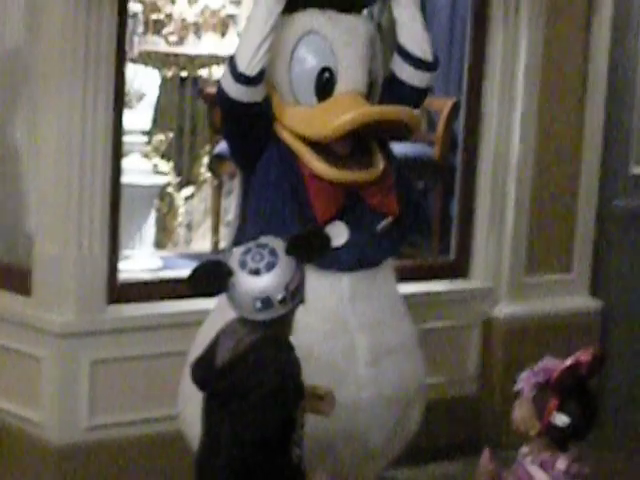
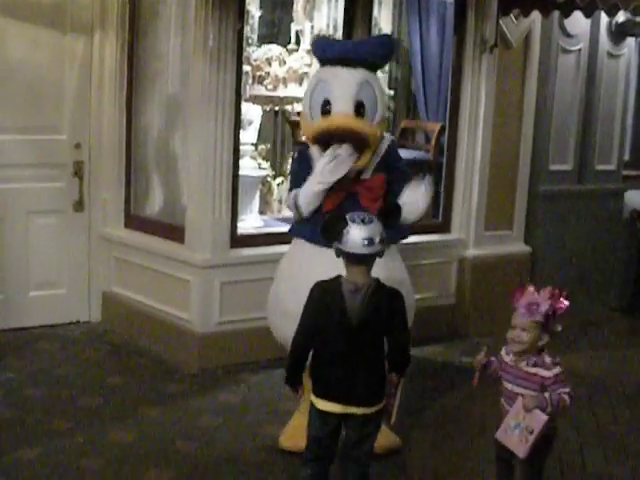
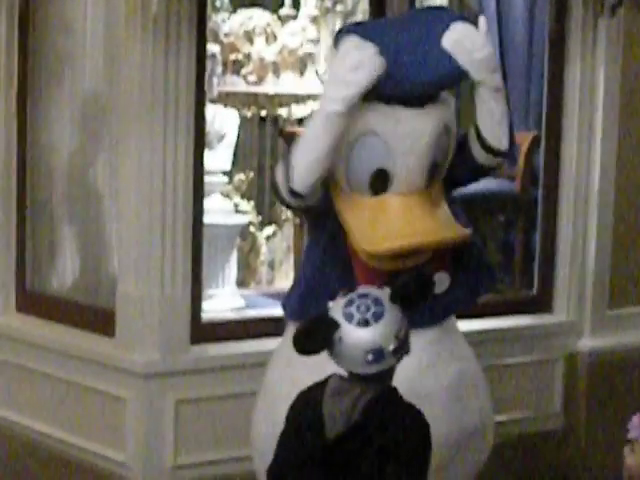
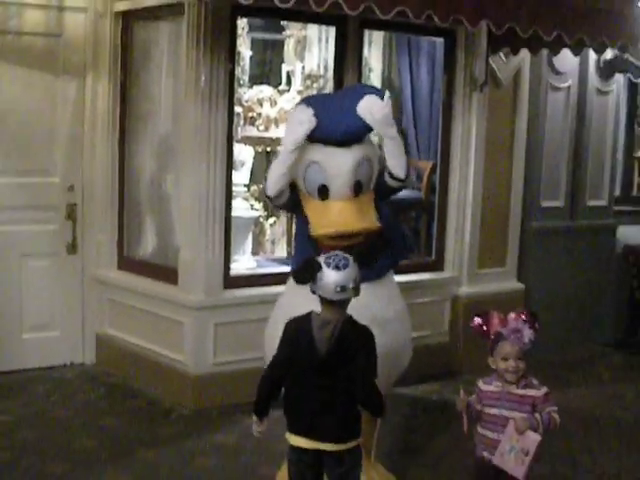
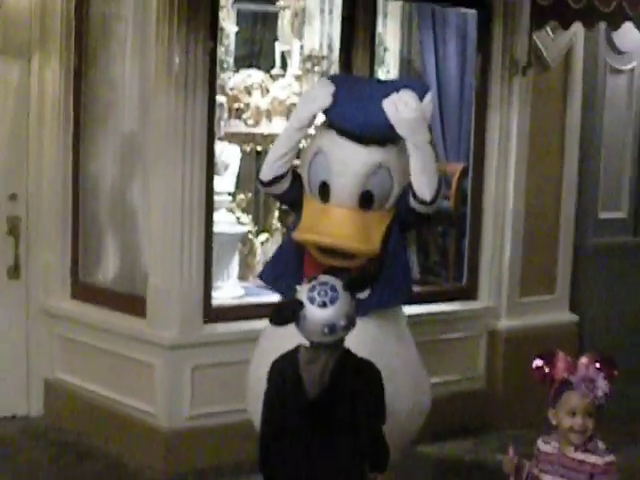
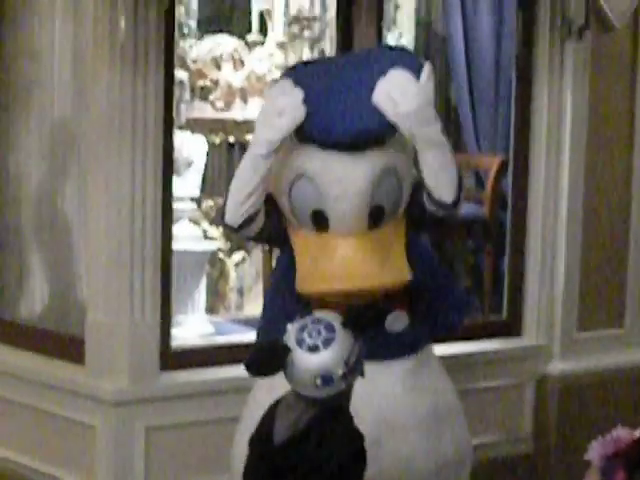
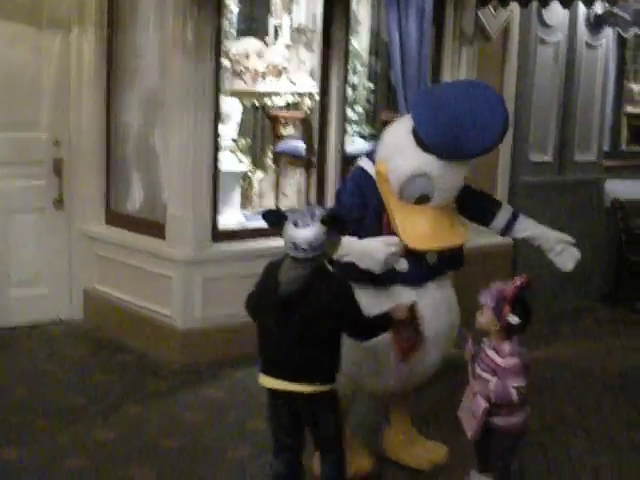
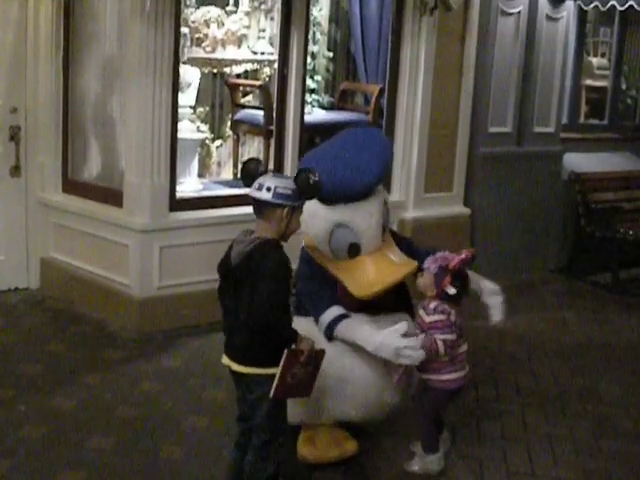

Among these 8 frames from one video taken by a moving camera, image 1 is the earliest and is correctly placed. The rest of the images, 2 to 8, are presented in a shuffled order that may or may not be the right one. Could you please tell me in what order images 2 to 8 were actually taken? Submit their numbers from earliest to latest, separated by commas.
6, 3, 5, 4, 2, 7, 8
